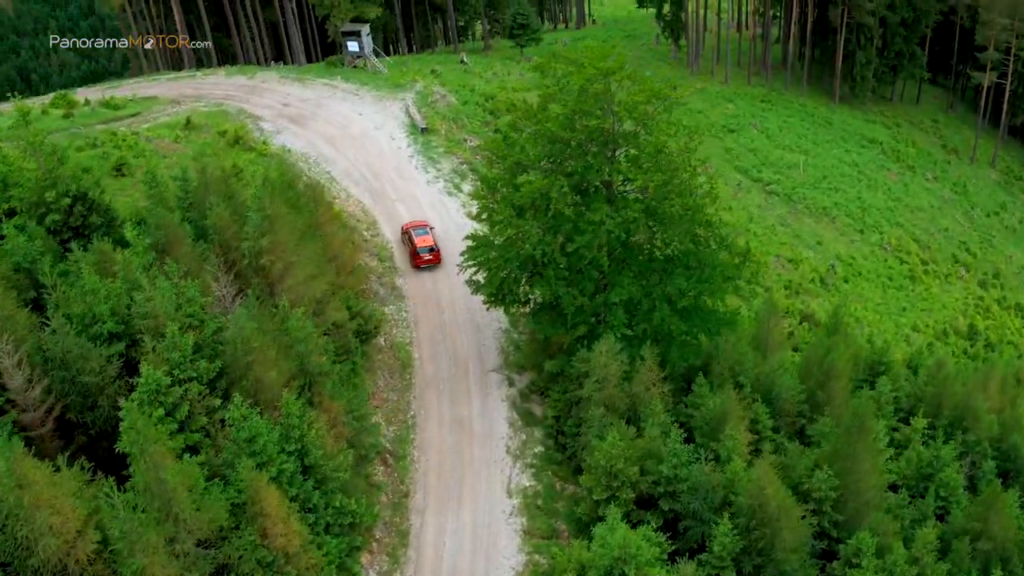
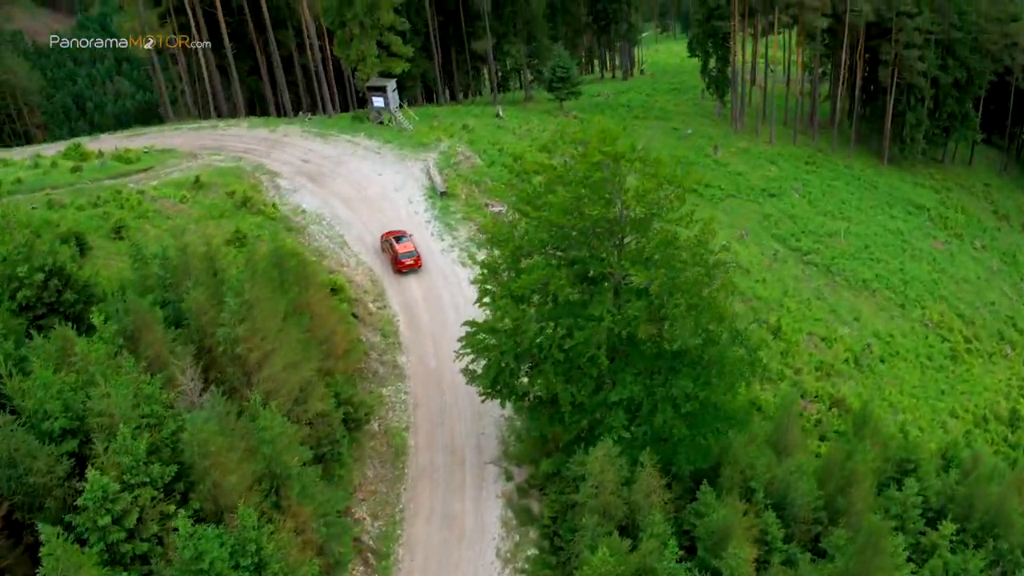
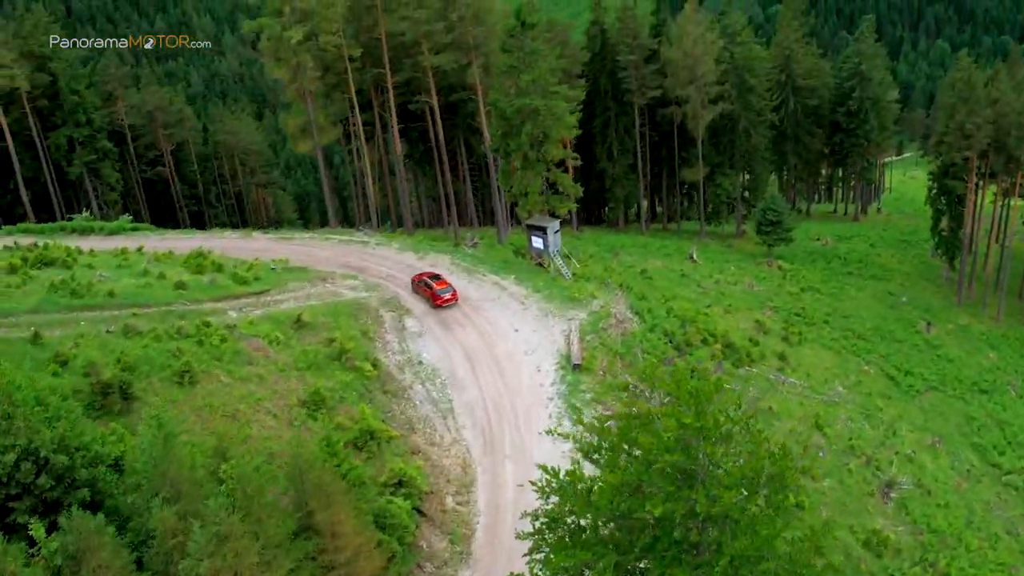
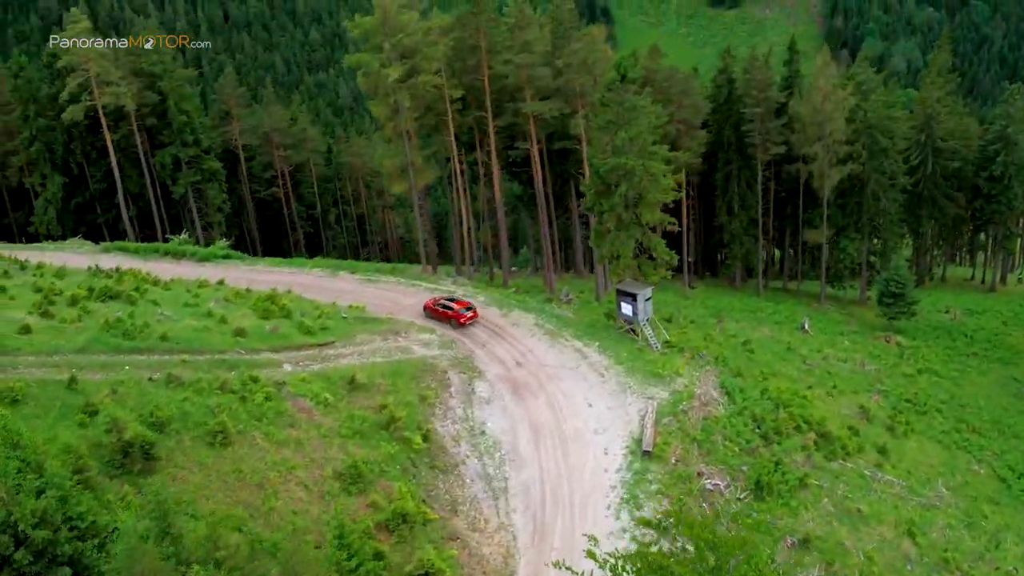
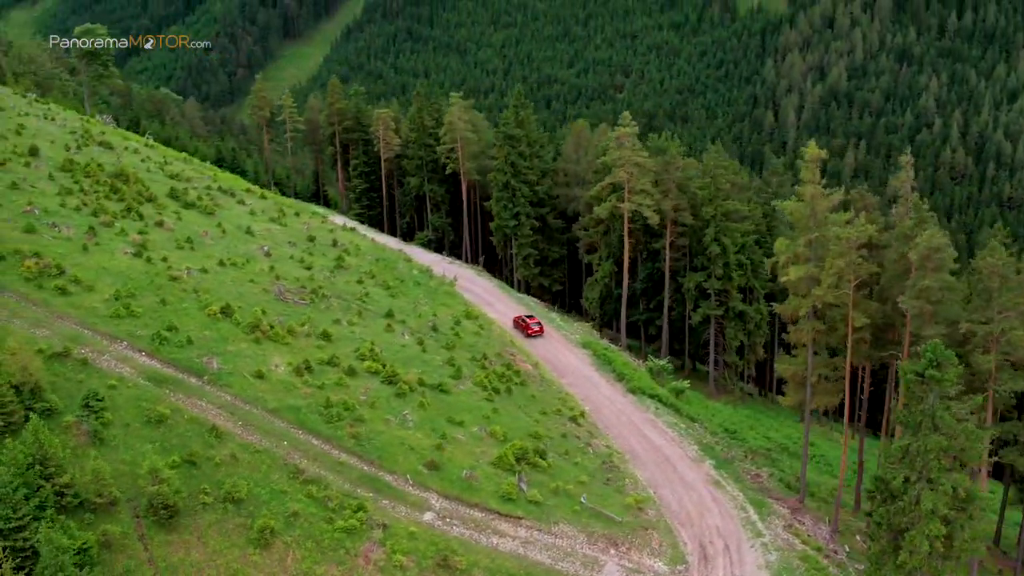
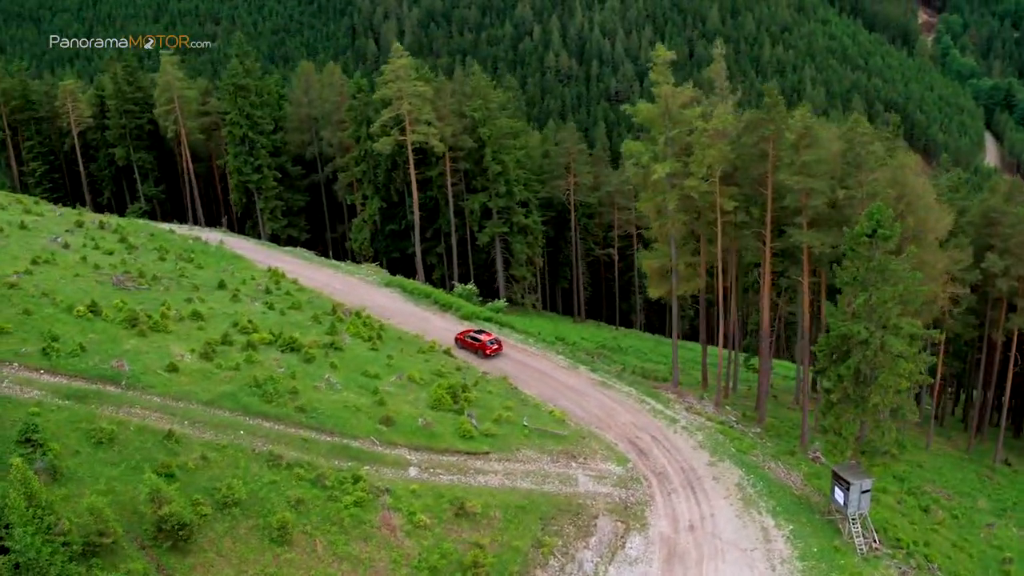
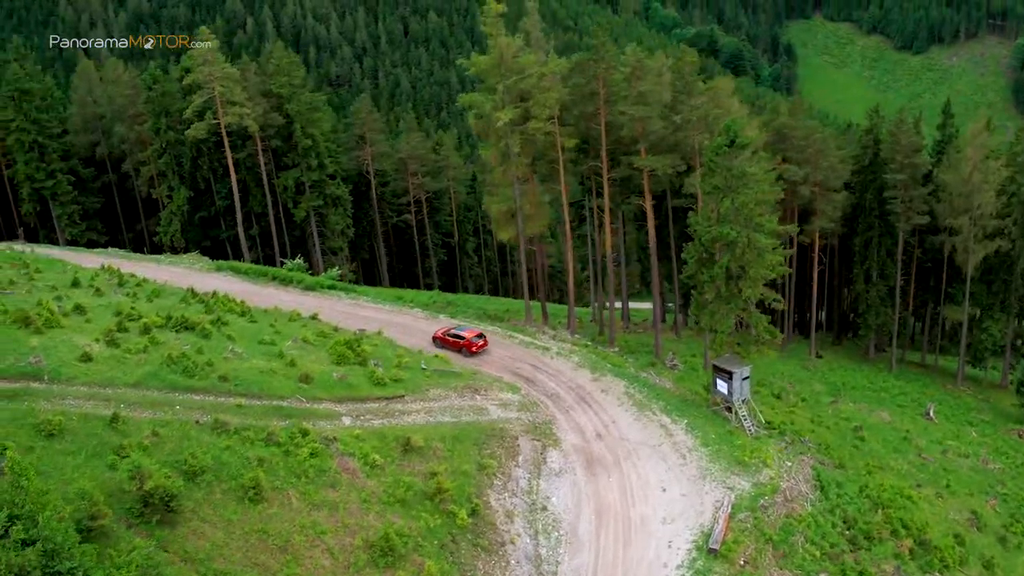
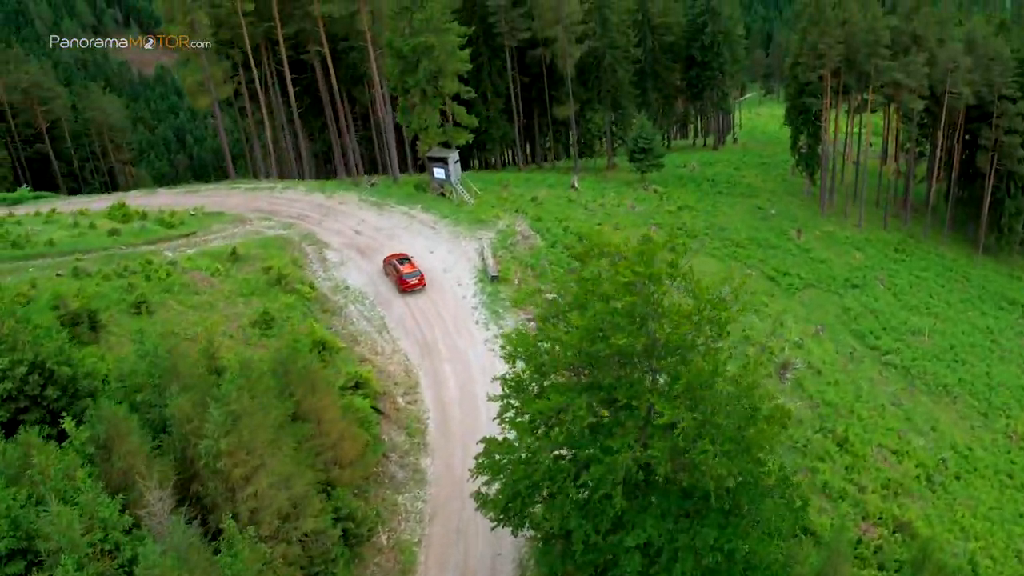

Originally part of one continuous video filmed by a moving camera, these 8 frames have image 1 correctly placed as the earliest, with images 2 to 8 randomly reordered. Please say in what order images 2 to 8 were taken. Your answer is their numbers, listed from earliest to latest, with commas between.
2, 8, 3, 4, 7, 6, 5
